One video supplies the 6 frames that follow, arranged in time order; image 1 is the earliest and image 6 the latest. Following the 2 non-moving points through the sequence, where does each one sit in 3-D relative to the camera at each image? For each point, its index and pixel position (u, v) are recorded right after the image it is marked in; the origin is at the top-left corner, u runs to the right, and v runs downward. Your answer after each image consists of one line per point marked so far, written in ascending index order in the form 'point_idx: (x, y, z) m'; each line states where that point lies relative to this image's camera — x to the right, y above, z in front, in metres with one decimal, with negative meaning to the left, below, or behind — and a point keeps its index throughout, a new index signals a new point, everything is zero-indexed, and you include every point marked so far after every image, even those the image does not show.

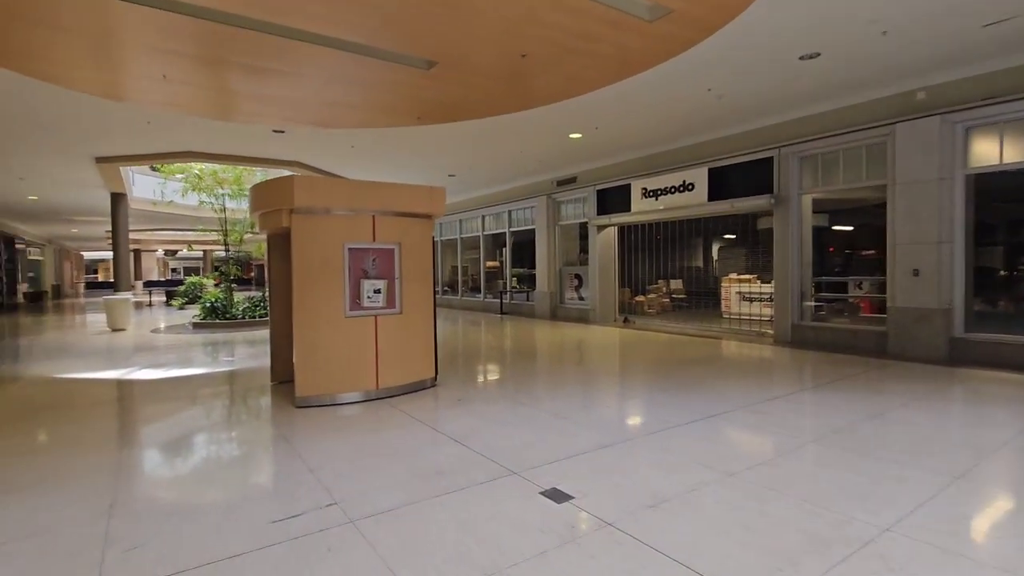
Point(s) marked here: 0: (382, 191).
0: (-1.2, +0.9, +4.7) m
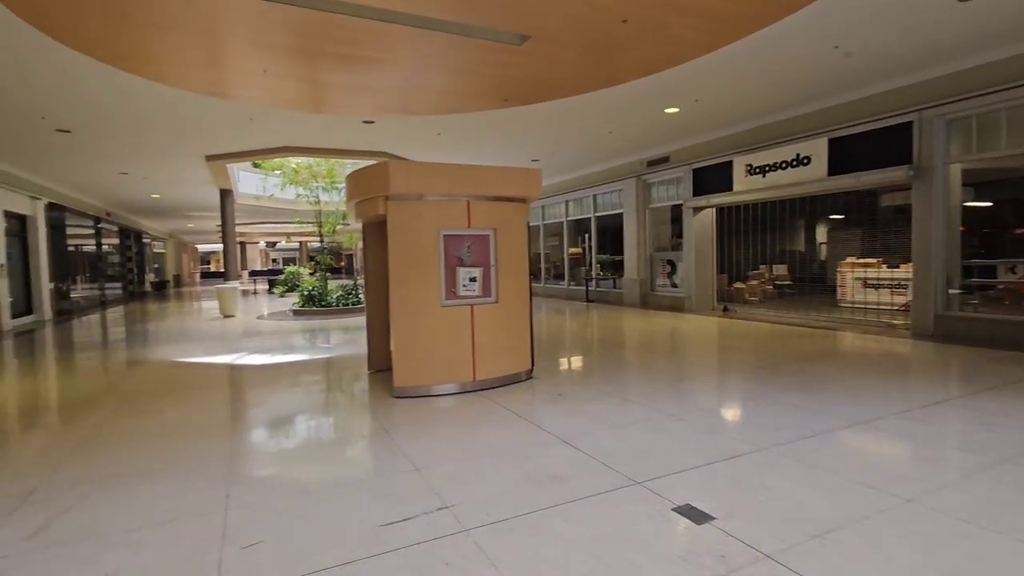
0: (-0.3, +1.0, +4.5) m
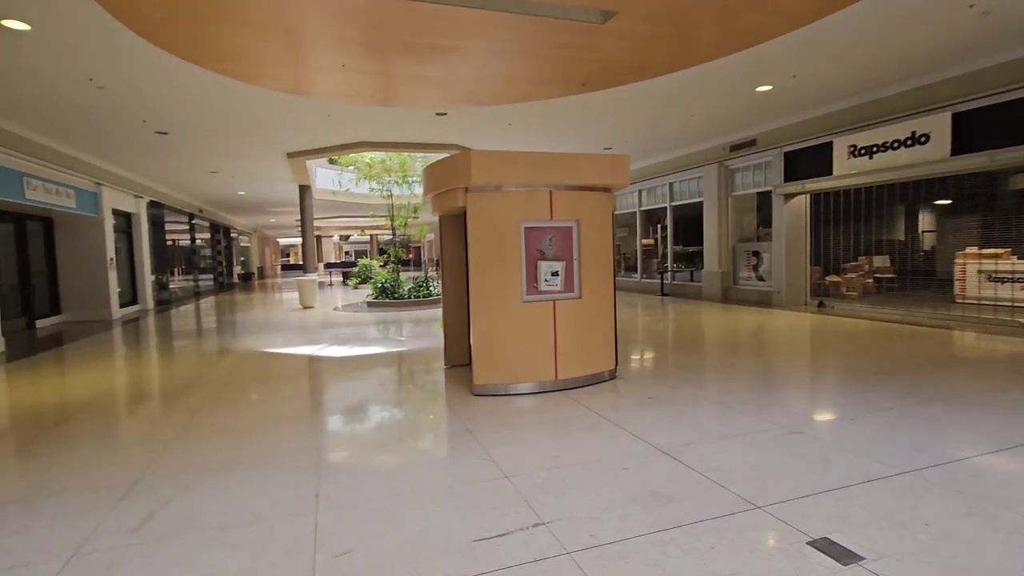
0: (+0.4, +1.0, +4.3) m
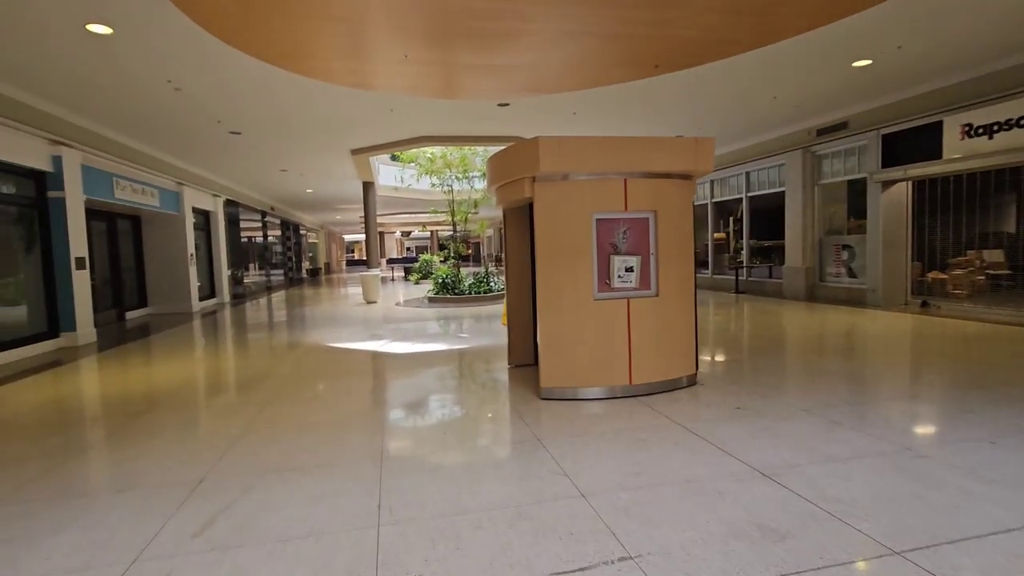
0: (+0.9, +1.1, +3.9) m
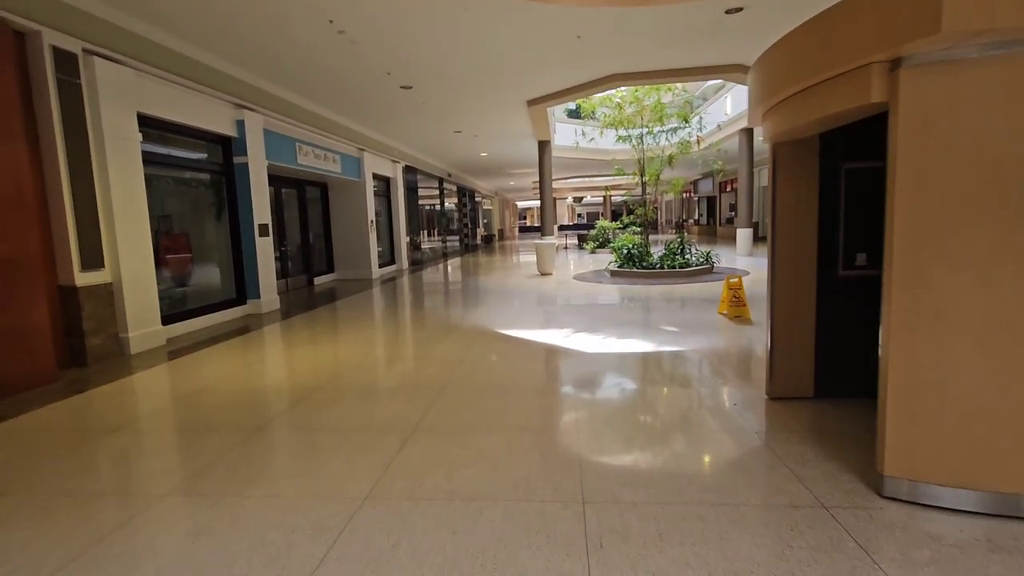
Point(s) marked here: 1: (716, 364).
0: (+2.2, +1.0, +1.6) m
1: (+1.8, -0.7, +4.6) m
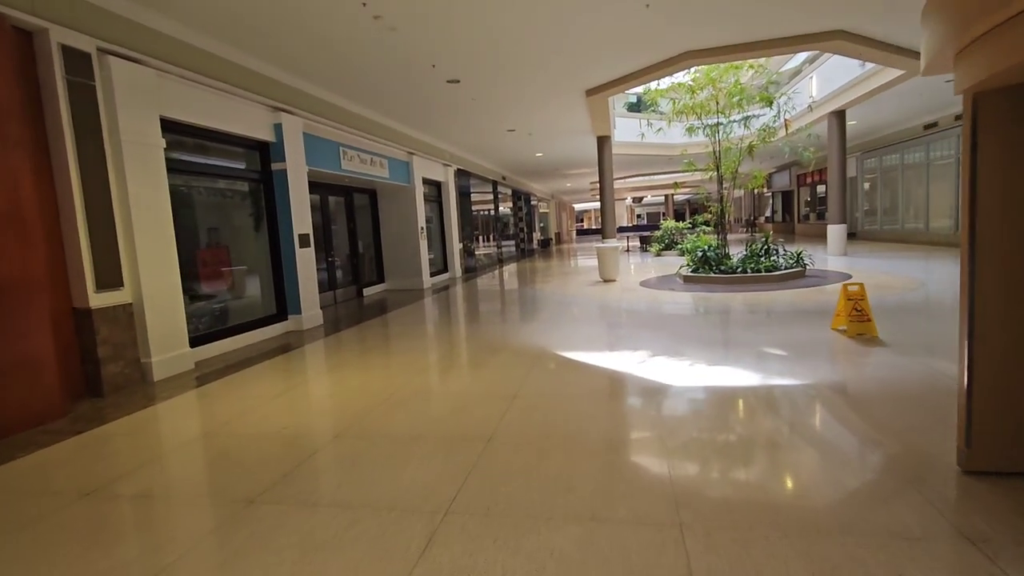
0: (+2.3, +1.0, +0.5) m
1: (+2.2, -0.8, +3.5) m
